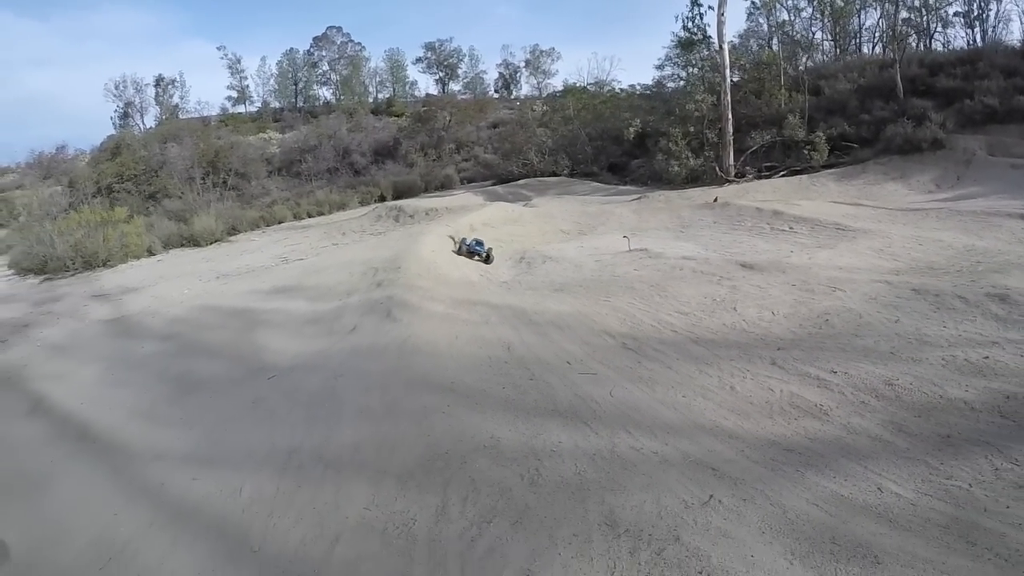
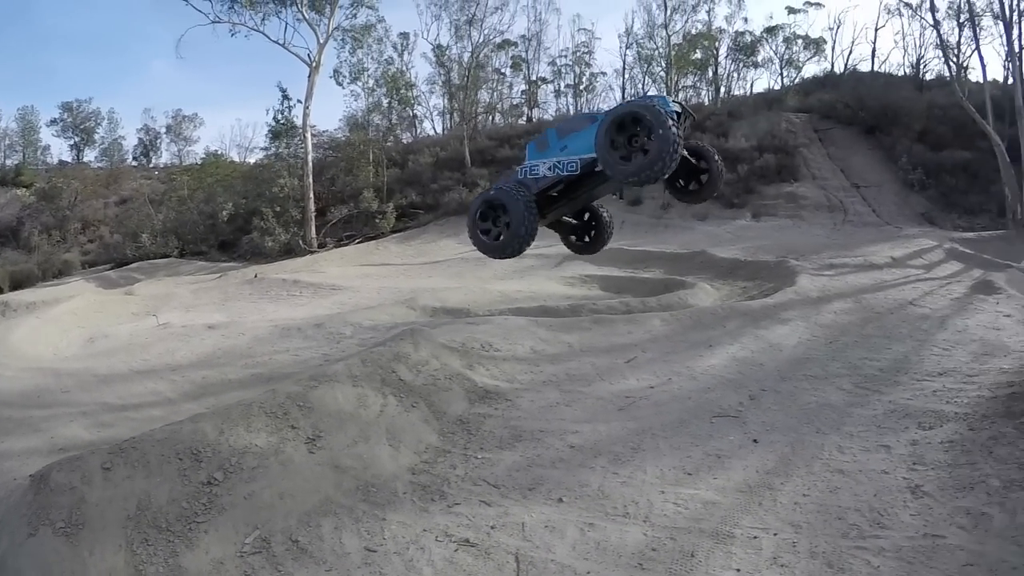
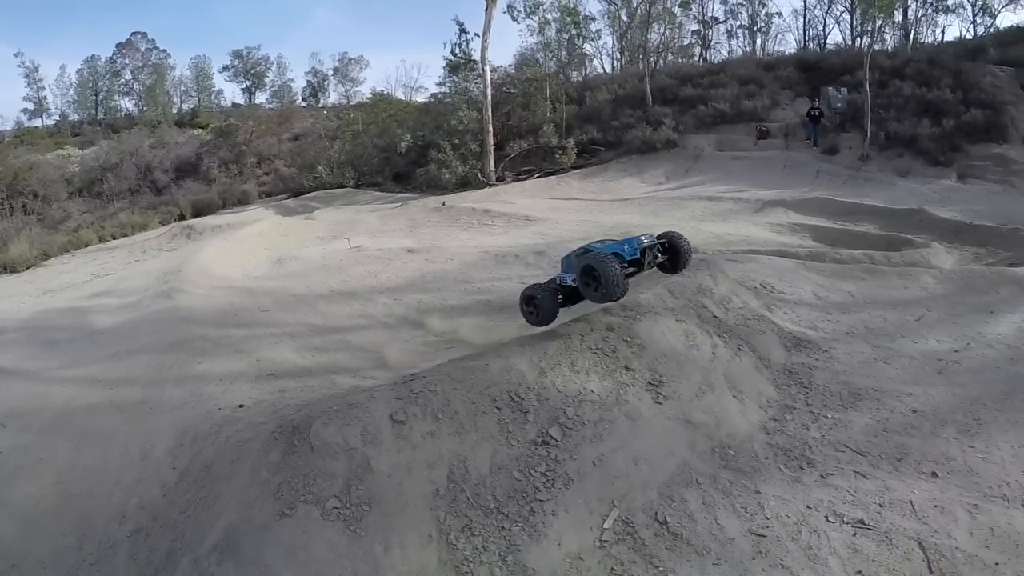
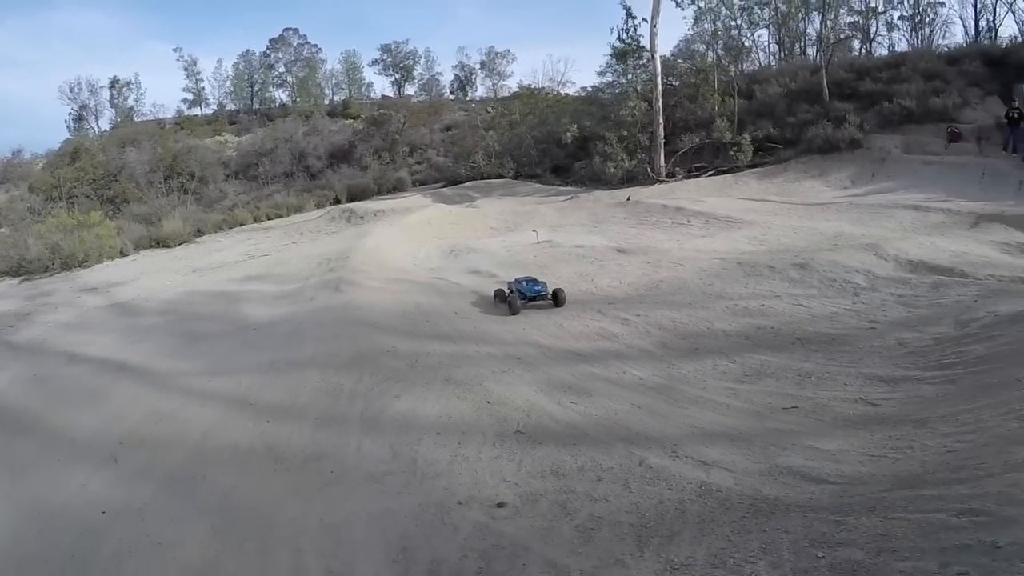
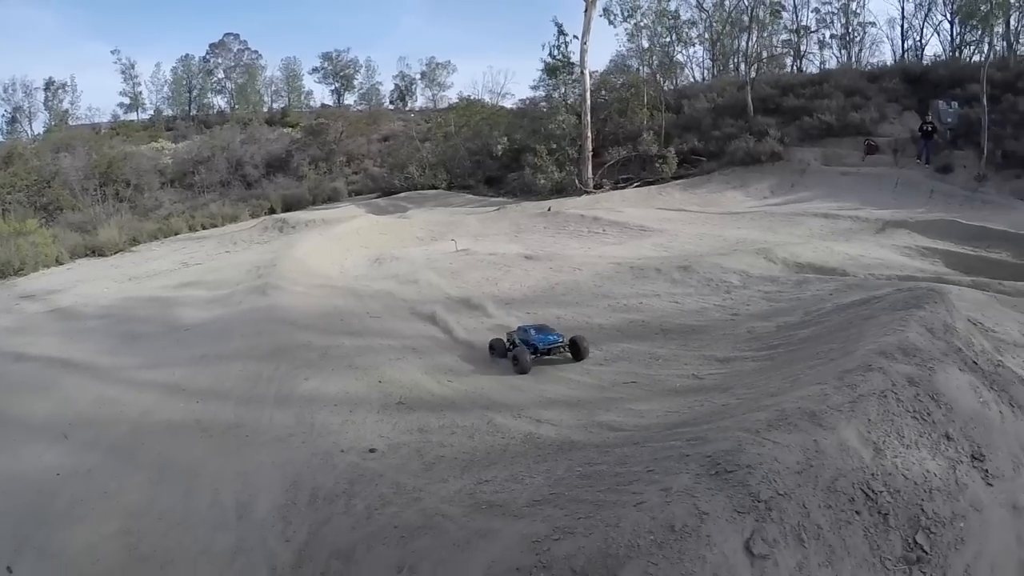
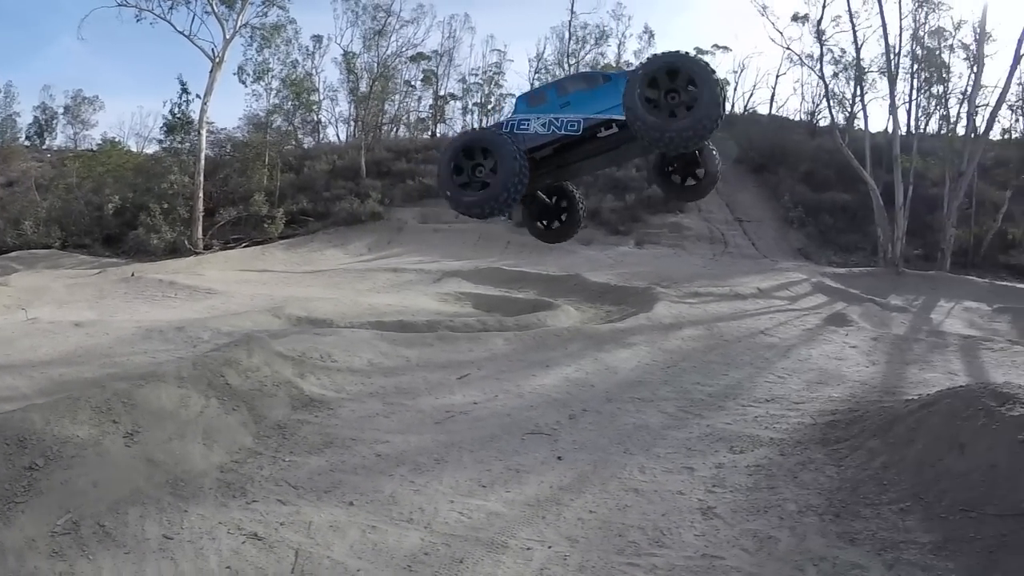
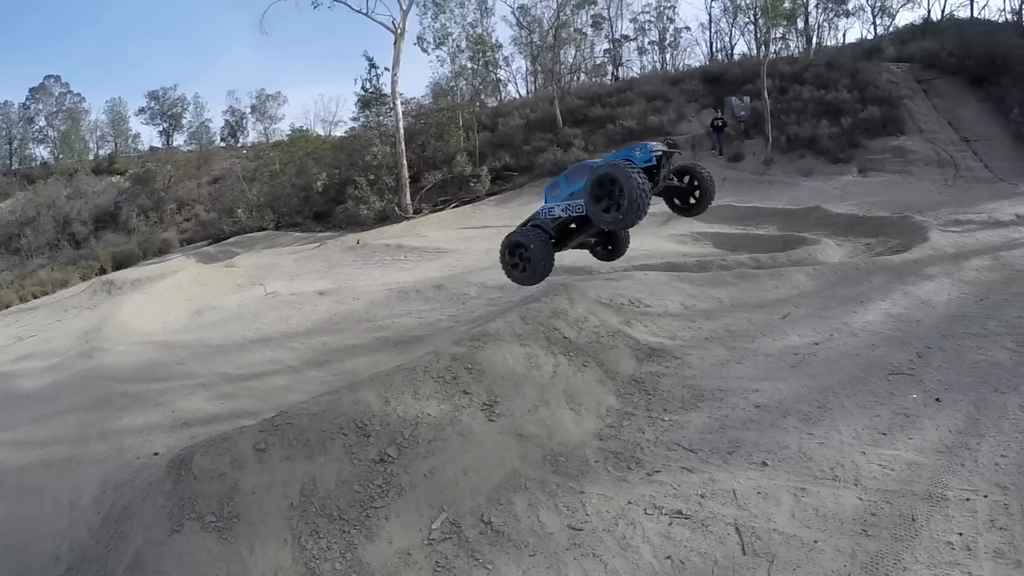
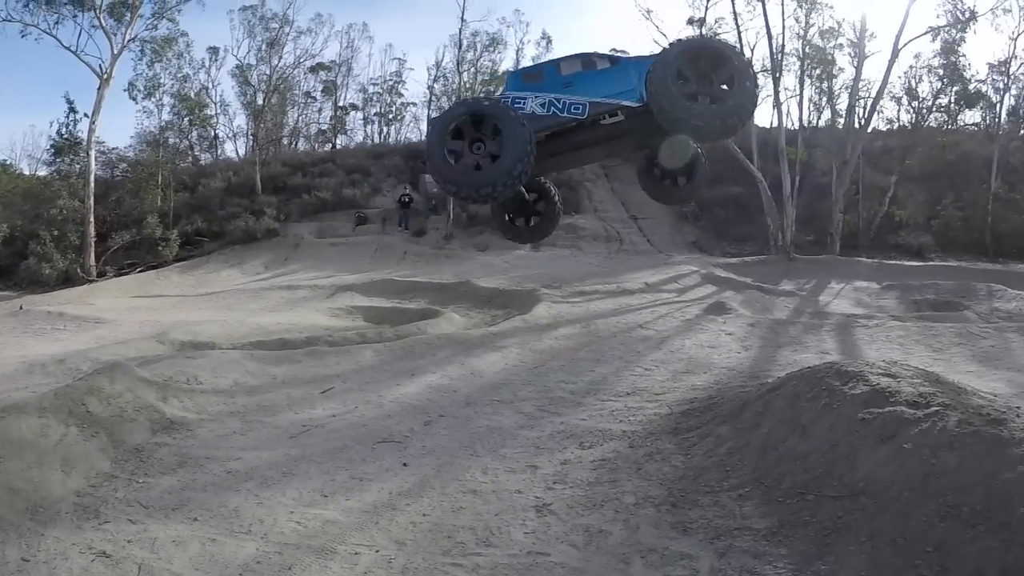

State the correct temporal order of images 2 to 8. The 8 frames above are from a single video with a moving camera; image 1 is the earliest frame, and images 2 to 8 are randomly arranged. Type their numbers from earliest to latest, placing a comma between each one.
4, 5, 3, 7, 2, 6, 8
